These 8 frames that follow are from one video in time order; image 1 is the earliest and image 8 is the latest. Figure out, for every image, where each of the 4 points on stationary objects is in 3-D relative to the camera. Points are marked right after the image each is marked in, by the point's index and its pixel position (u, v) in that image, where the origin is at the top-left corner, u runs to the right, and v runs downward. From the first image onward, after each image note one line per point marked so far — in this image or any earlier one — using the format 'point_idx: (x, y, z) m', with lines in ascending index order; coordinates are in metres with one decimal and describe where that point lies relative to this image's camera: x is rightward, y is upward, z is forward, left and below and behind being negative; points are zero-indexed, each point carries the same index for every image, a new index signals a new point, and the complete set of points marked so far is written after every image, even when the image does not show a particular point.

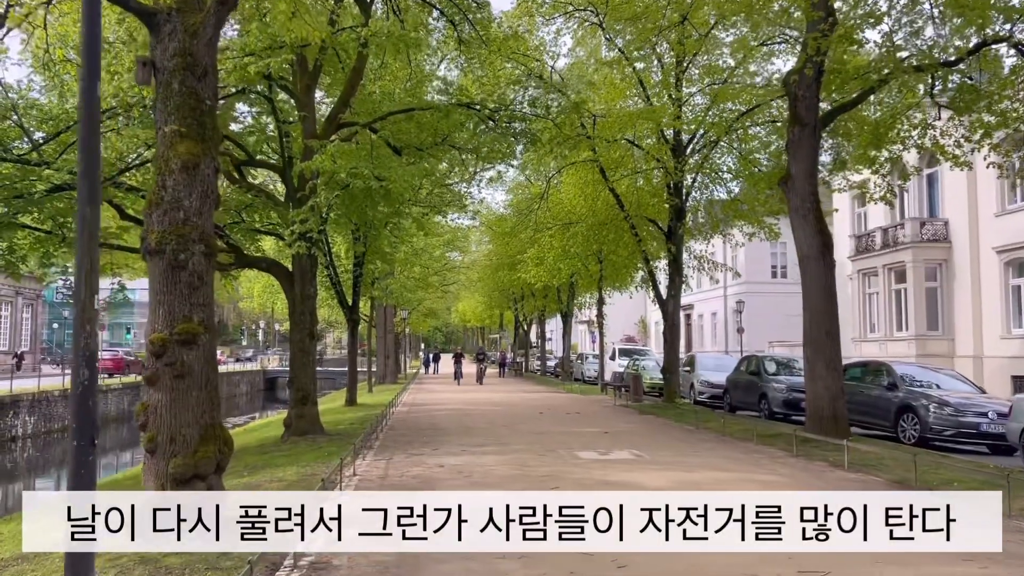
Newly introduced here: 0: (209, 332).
0: (-2.7, -0.4, +7.2) m
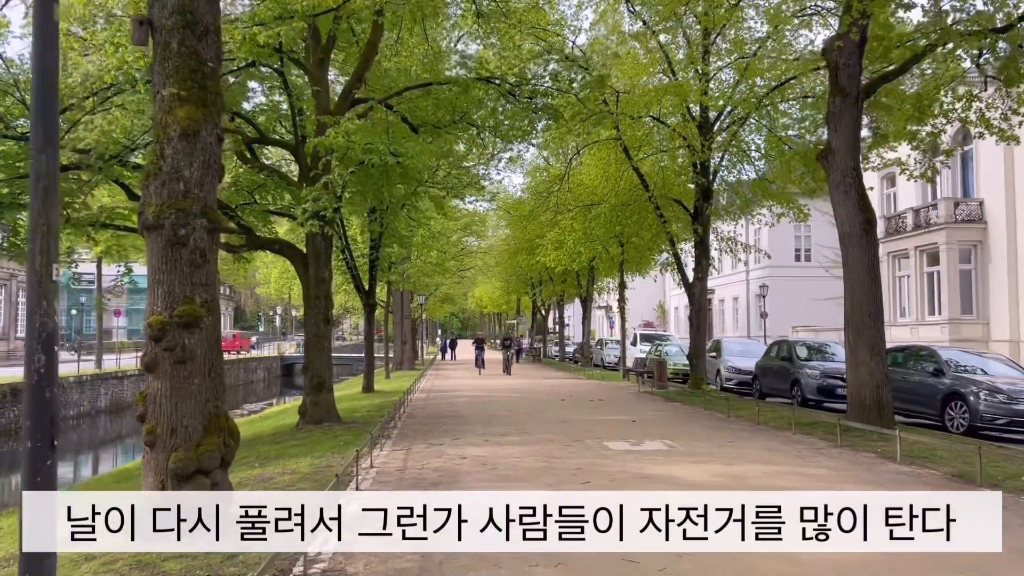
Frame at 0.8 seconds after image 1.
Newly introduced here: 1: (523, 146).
0: (-2.5, -0.2, +6.6) m
1: (+0.1, +3.3, +18.6) m
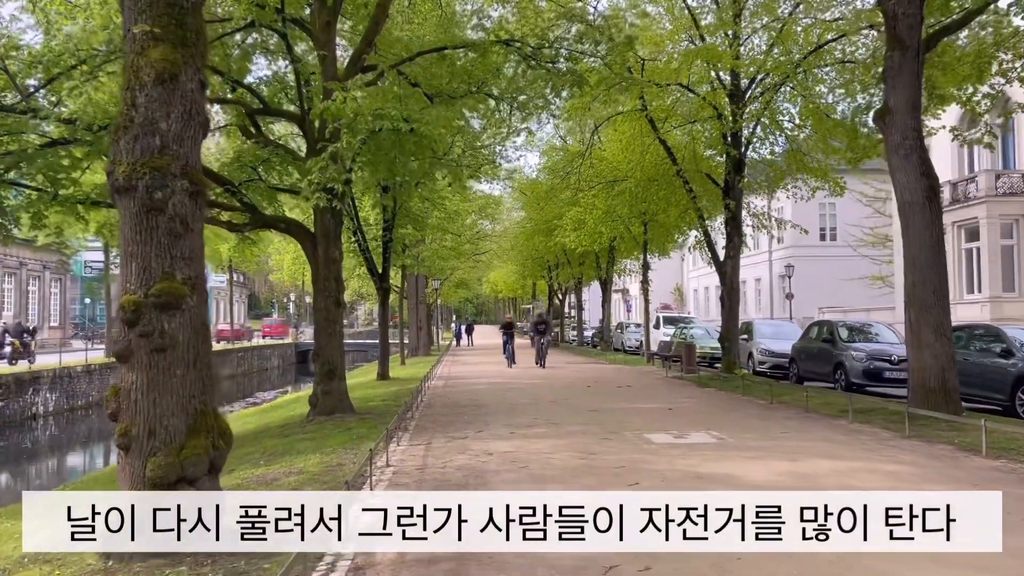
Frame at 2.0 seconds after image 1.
0: (-2.2, 0.0, +5.6) m
1: (+0.5, +3.7, +17.5) m
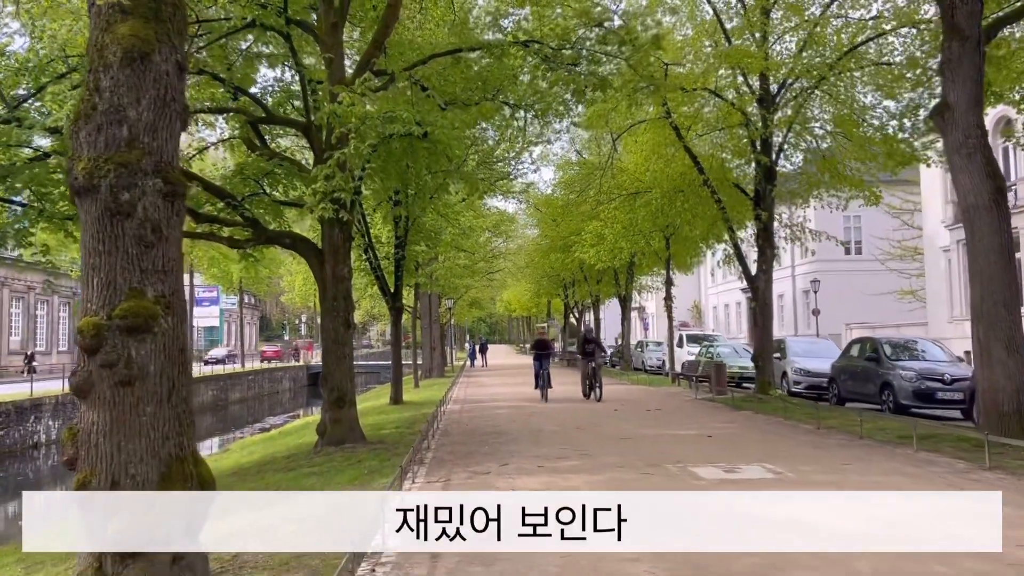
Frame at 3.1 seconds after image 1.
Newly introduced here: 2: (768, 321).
0: (-2.0, -0.2, +4.7) m
1: (+0.9, +3.4, +16.6) m
2: (+5.7, -0.7, +18.1) m
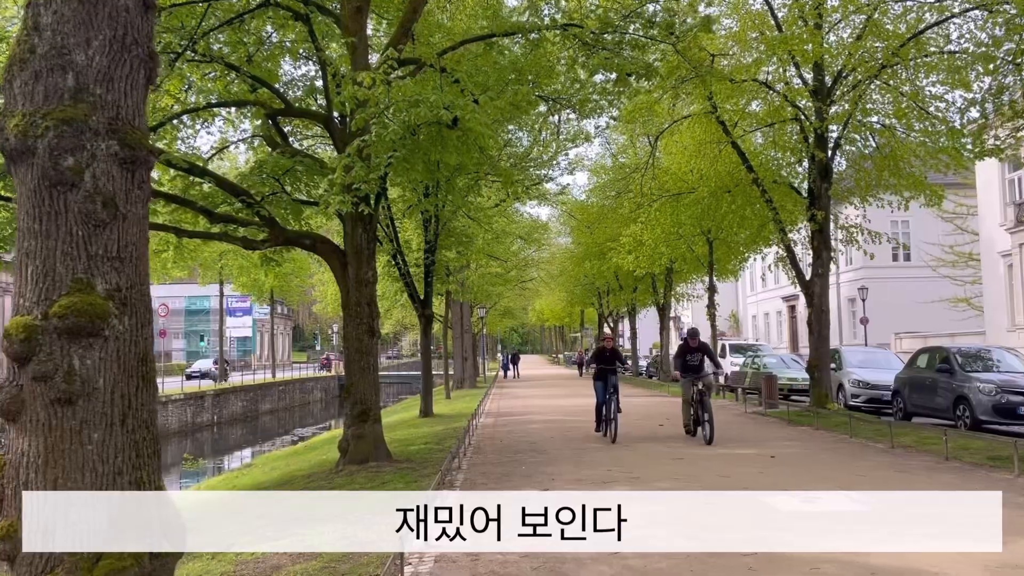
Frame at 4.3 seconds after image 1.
0: (-1.7, -0.1, +3.7) m
1: (+1.6, +3.3, +15.5) m
2: (+6.4, -0.8, +16.8) m
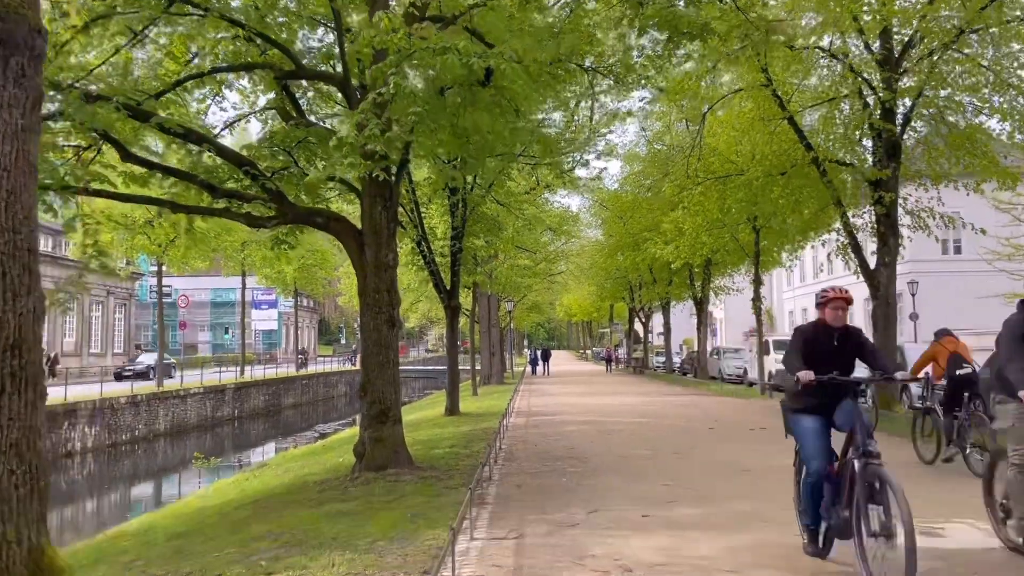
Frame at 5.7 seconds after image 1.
0: (-1.5, 0.0, +2.4) m
1: (+2.2, +3.4, +14.0) m
2: (+7.1, -0.7, +15.2) m
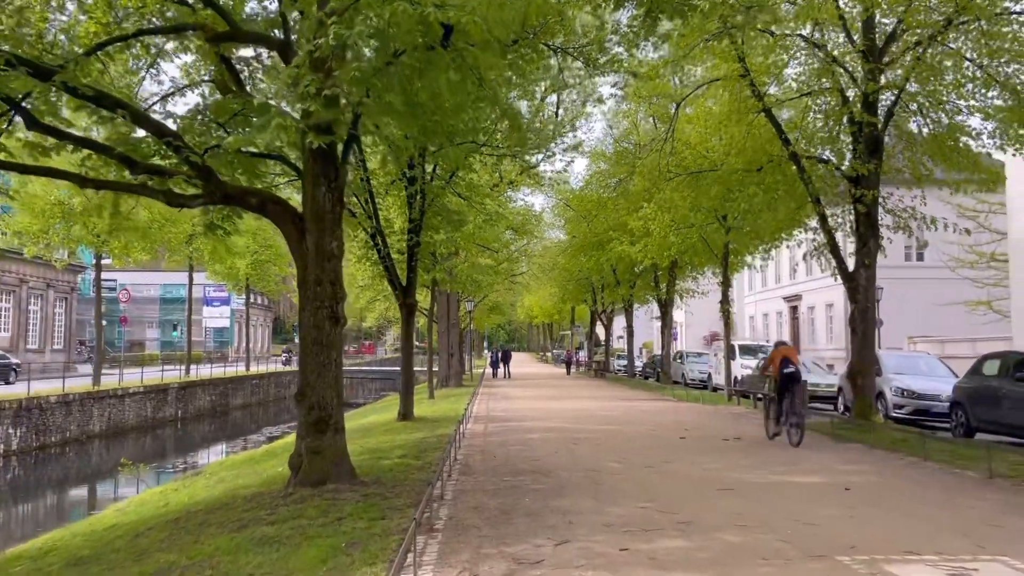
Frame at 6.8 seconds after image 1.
0: (-1.6, +0.1, +1.2) m
1: (+1.6, +3.5, +13.1) m
2: (+6.4, -0.7, +14.5) m
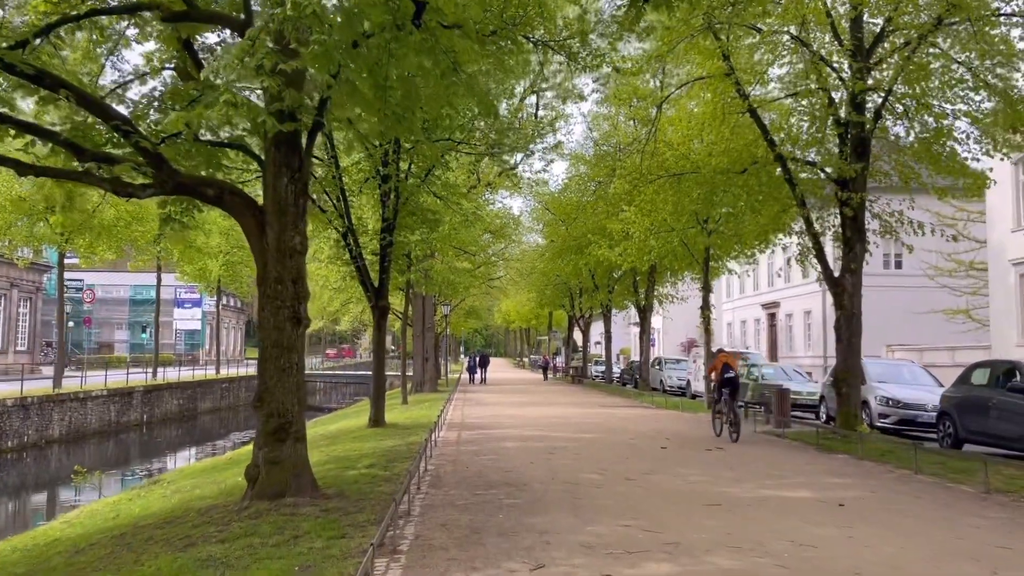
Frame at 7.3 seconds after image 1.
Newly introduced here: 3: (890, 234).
0: (-1.6, +0.2, +0.6) m
1: (+1.3, +3.4, +12.6) m
2: (+5.9, -0.8, +14.1) m
3: (+7.0, +1.0, +15.2) m
